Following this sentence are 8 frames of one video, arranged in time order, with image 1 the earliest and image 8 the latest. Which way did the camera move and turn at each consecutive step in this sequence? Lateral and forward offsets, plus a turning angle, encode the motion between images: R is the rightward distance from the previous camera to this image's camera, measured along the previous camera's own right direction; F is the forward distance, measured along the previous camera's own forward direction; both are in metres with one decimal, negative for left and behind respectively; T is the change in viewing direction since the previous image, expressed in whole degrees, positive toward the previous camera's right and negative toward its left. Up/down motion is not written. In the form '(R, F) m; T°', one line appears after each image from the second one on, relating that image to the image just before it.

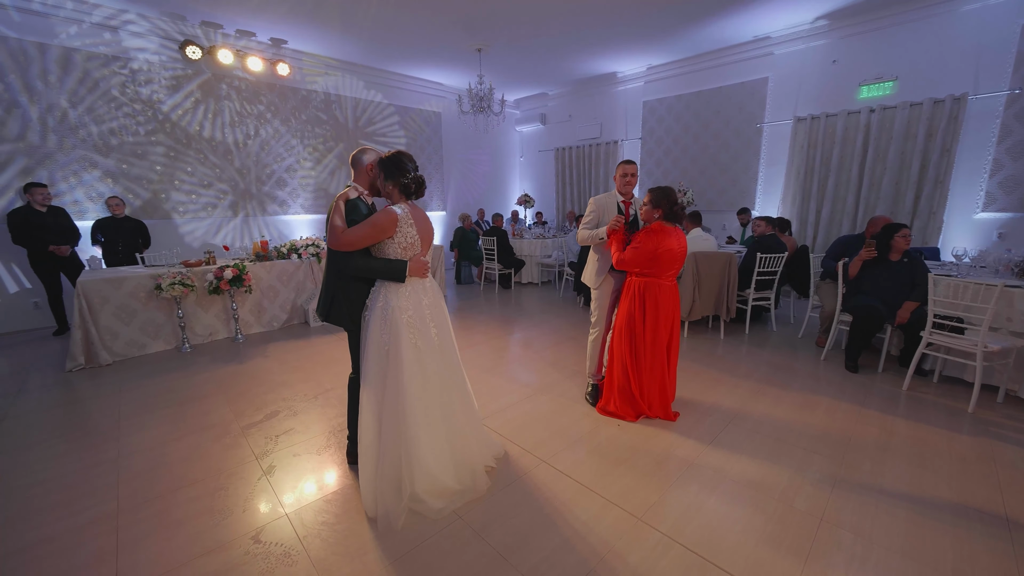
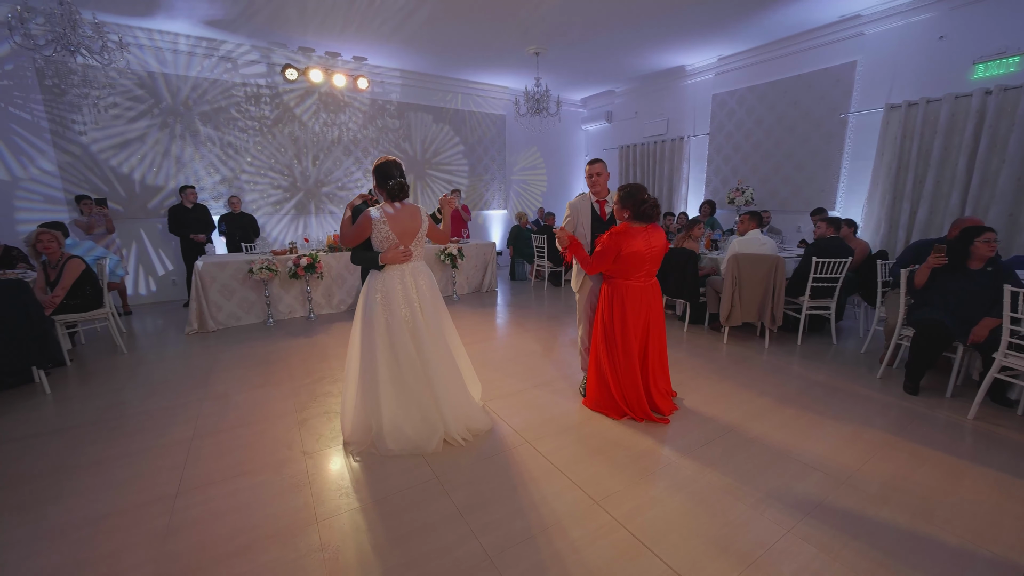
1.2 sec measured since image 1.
(+0.5, -0.1) m; -11°
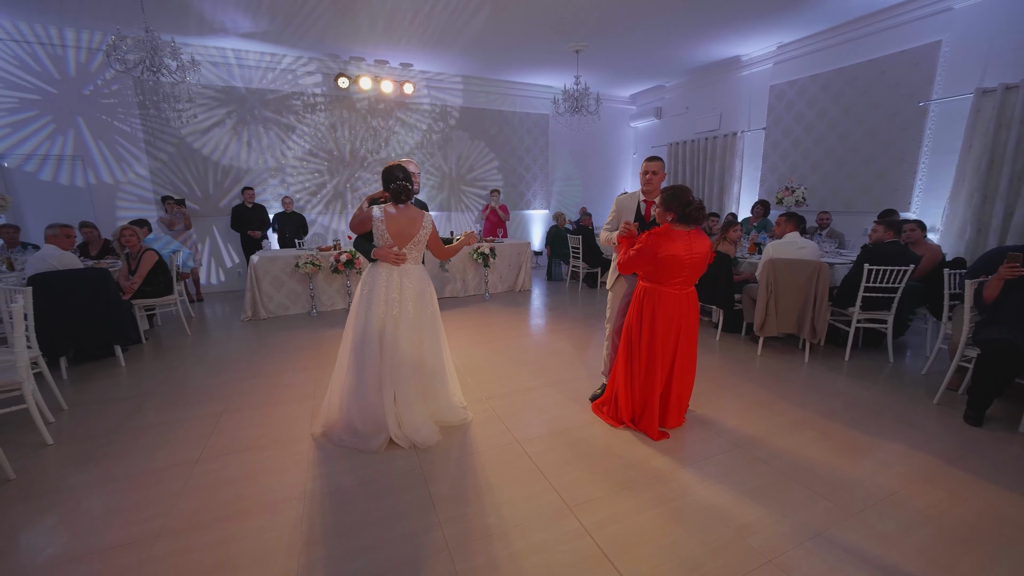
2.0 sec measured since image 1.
(+0.4, 0.0) m; -8°
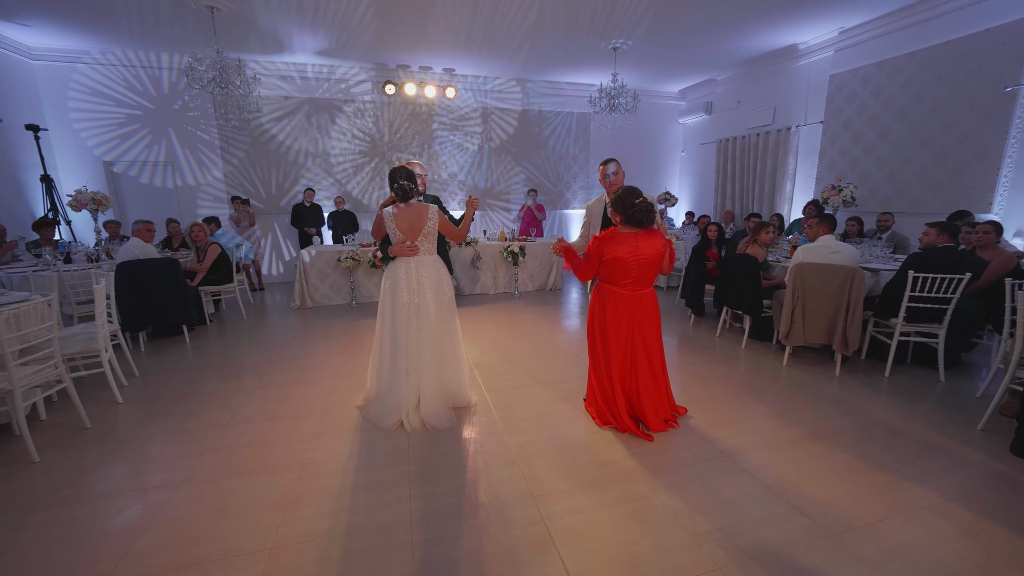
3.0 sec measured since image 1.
(+0.4, -0.1) m; -8°
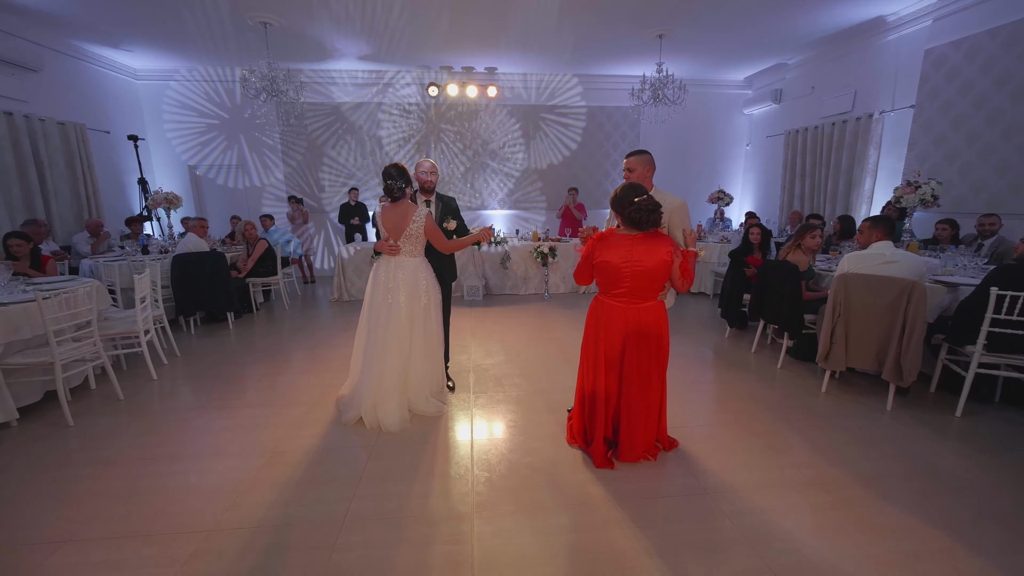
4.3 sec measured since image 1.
(+0.5, +0.2) m; -10°
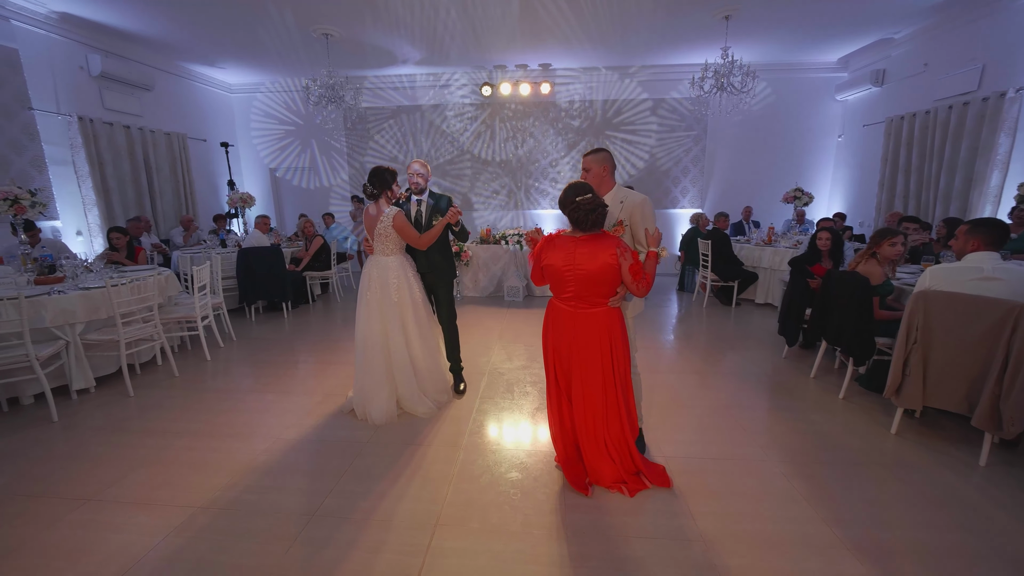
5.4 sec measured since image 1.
(+0.4, +0.2) m; -10°
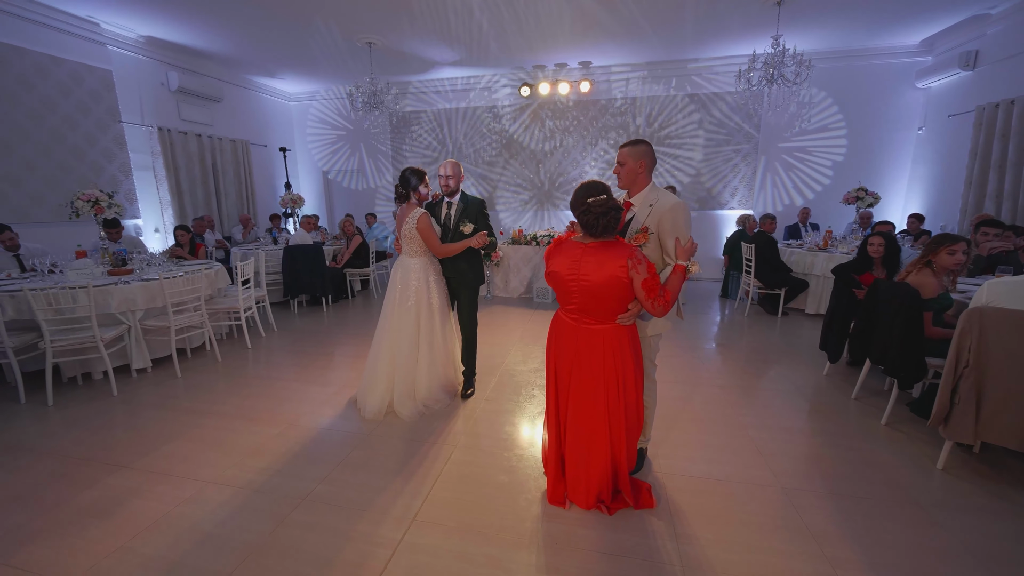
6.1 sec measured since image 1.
(+0.3, 0.0) m; -7°
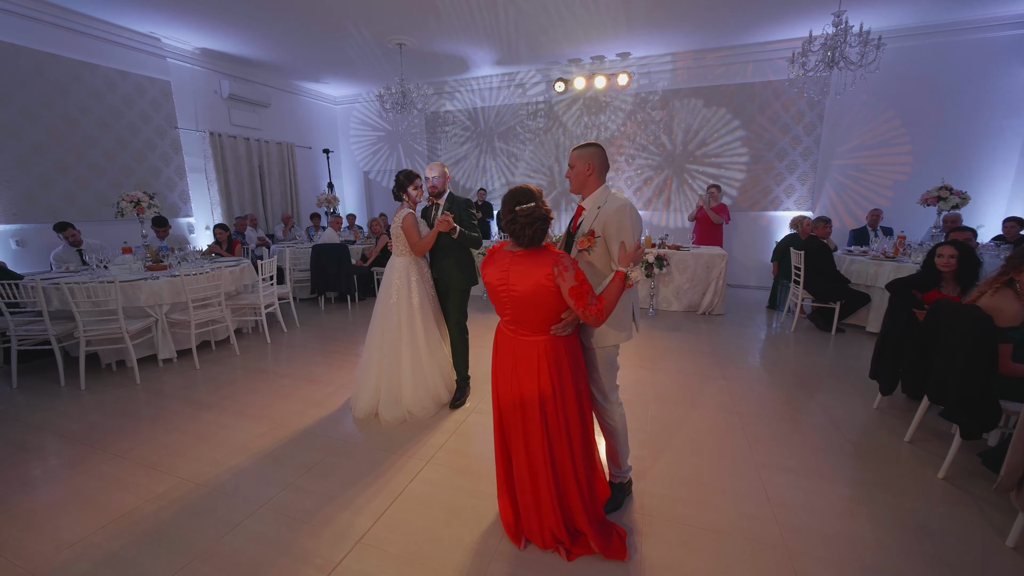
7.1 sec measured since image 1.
(+0.4, +0.2) m; -7°
